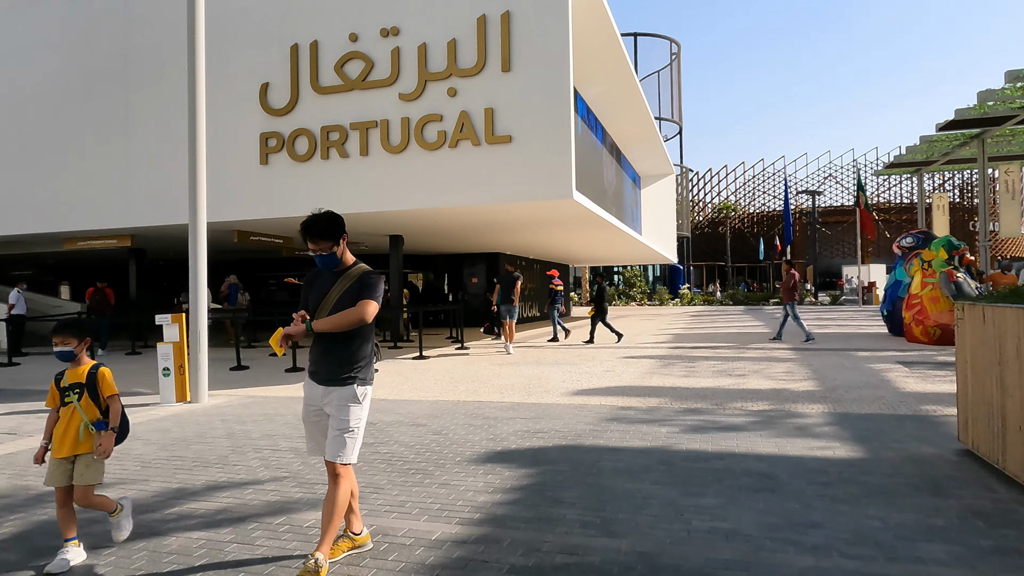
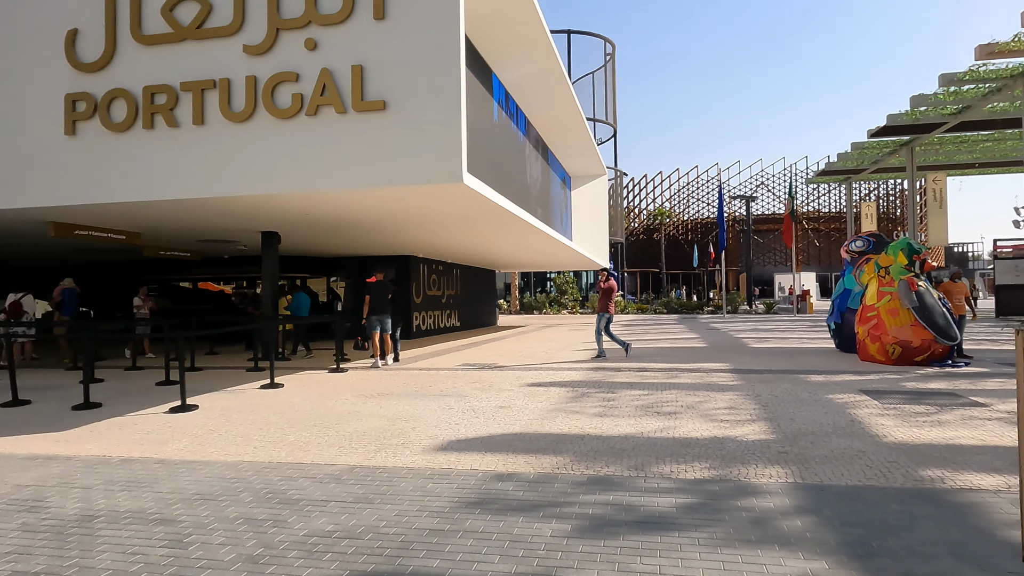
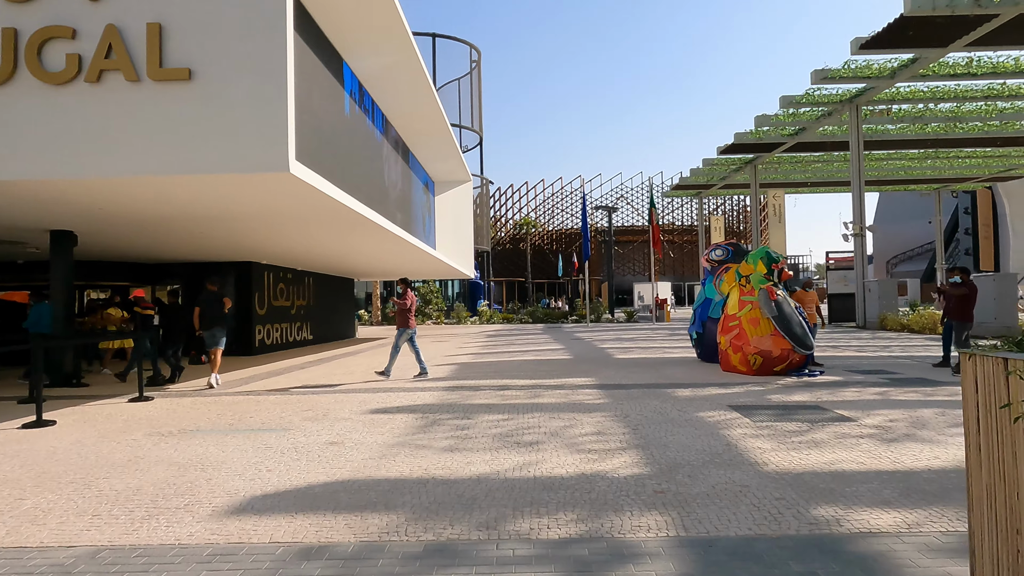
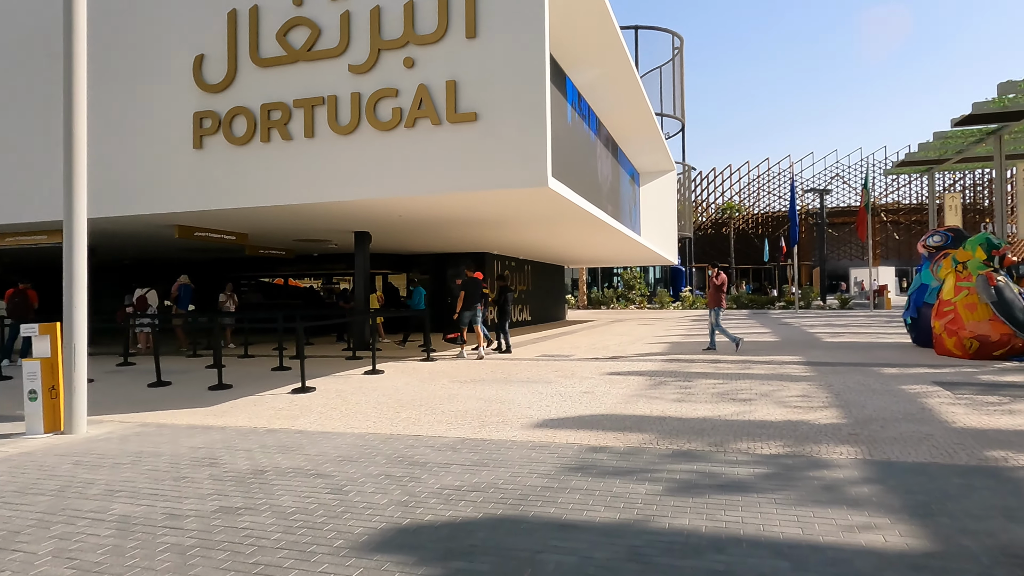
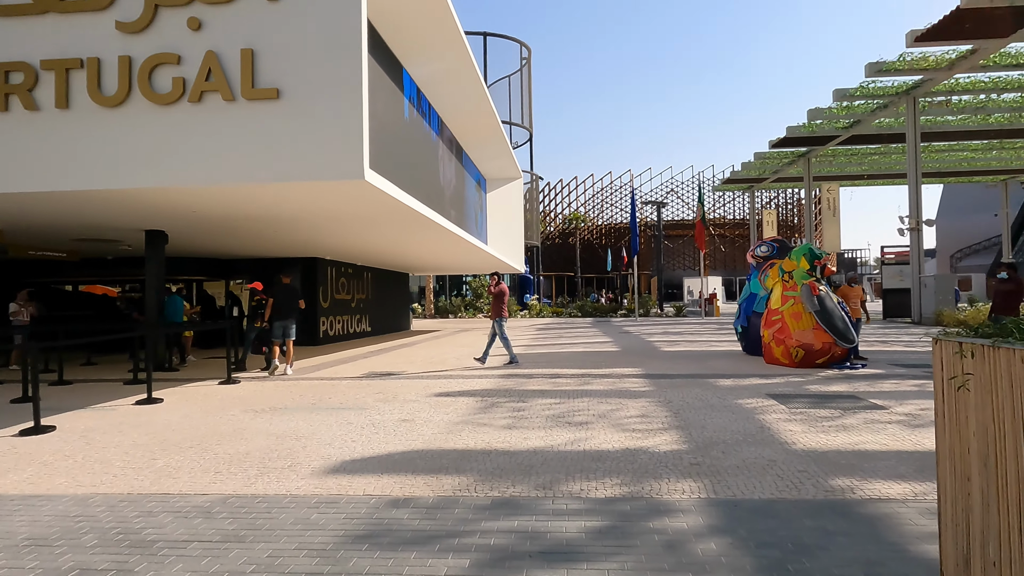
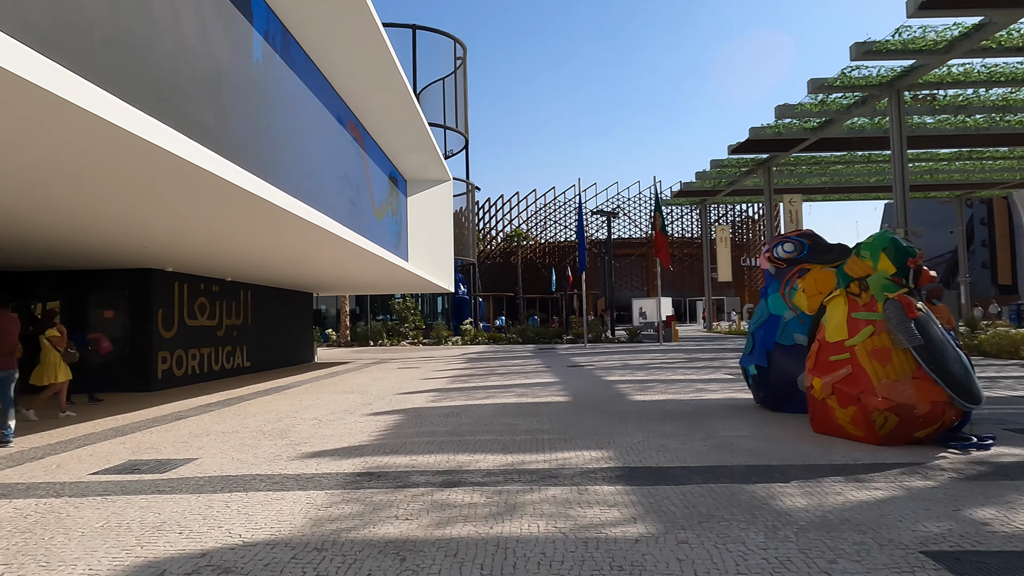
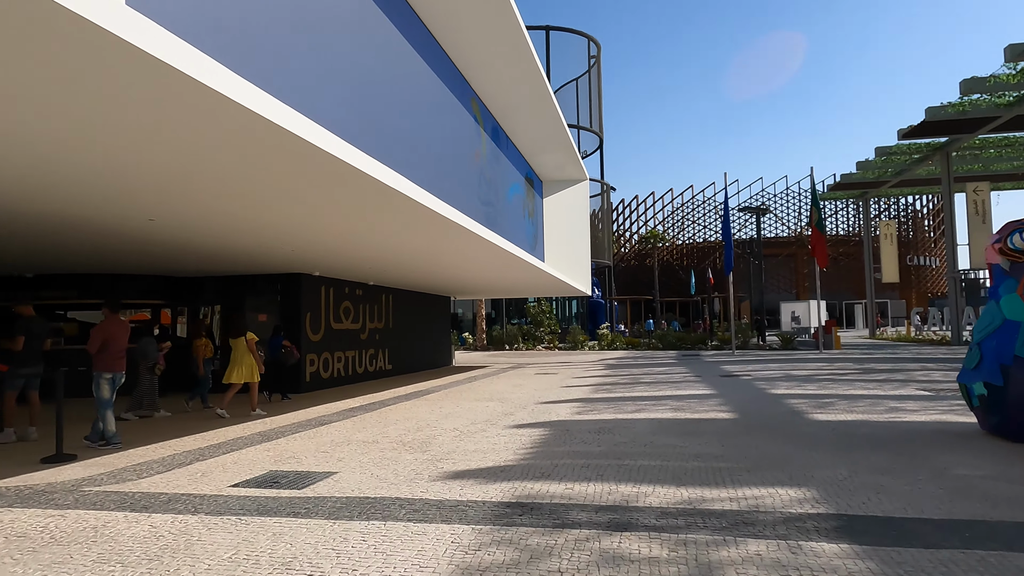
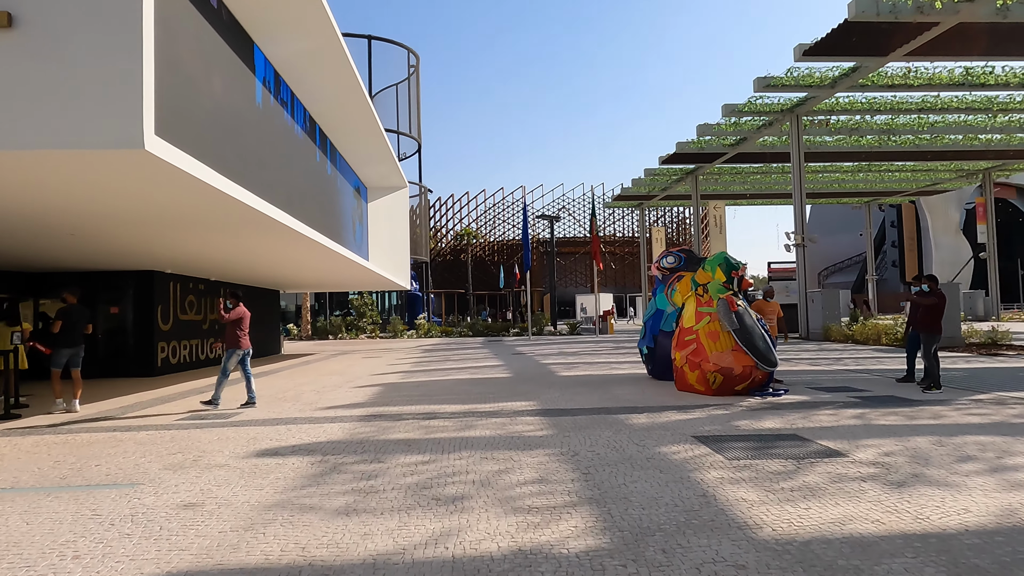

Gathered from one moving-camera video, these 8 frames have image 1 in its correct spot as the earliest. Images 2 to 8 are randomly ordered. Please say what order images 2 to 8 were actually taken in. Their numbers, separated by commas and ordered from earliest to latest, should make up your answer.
4, 2, 5, 3, 8, 6, 7
